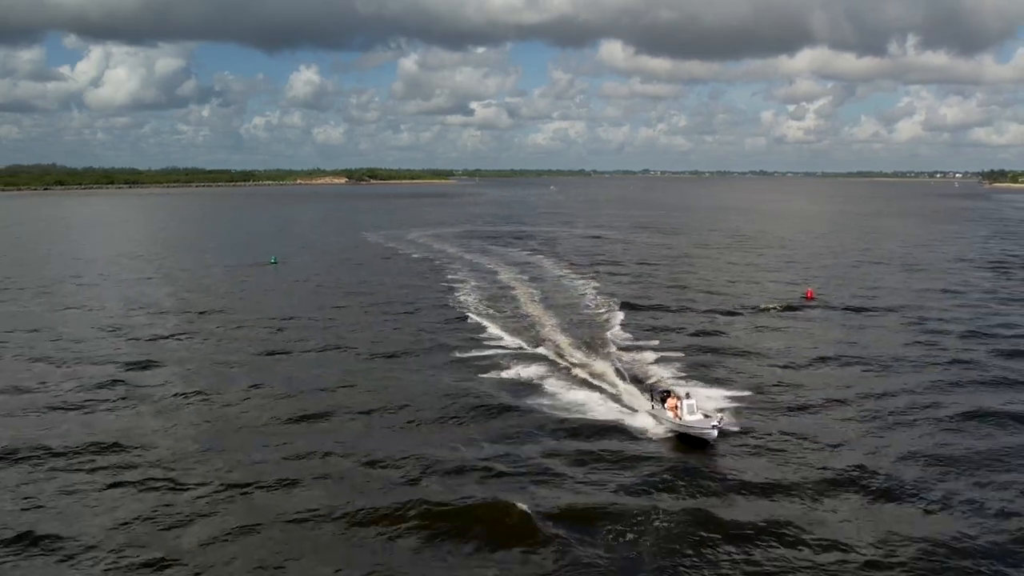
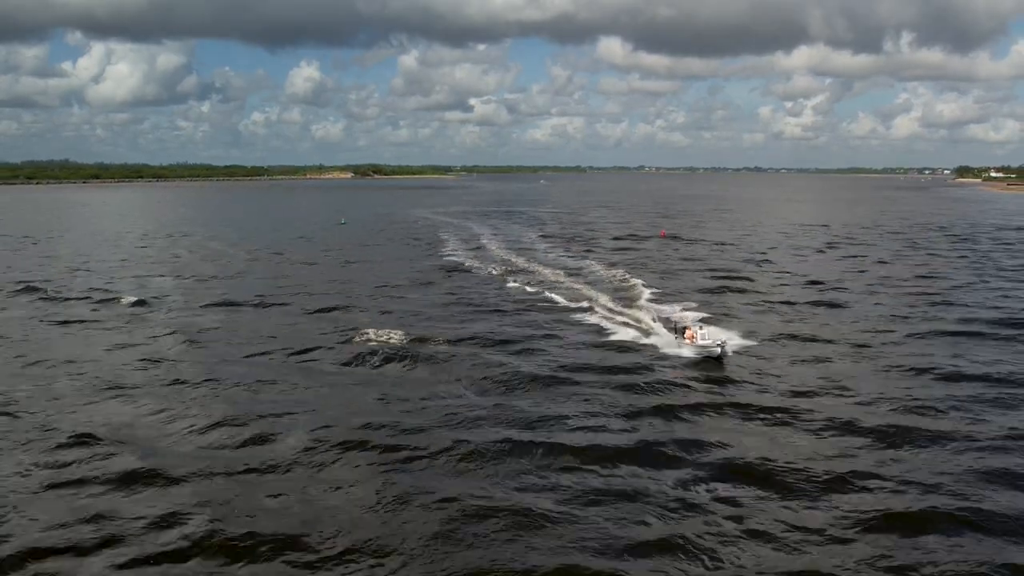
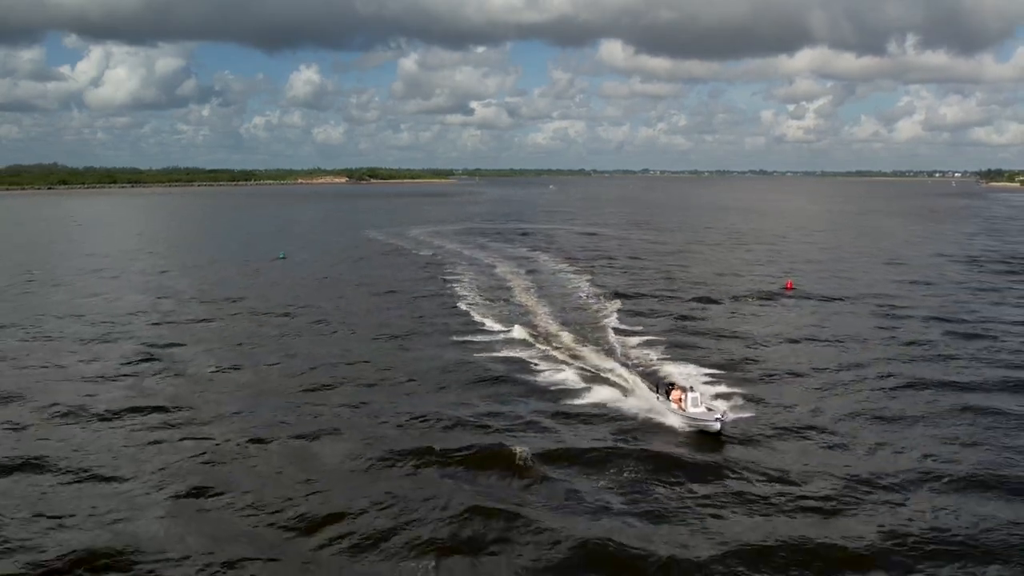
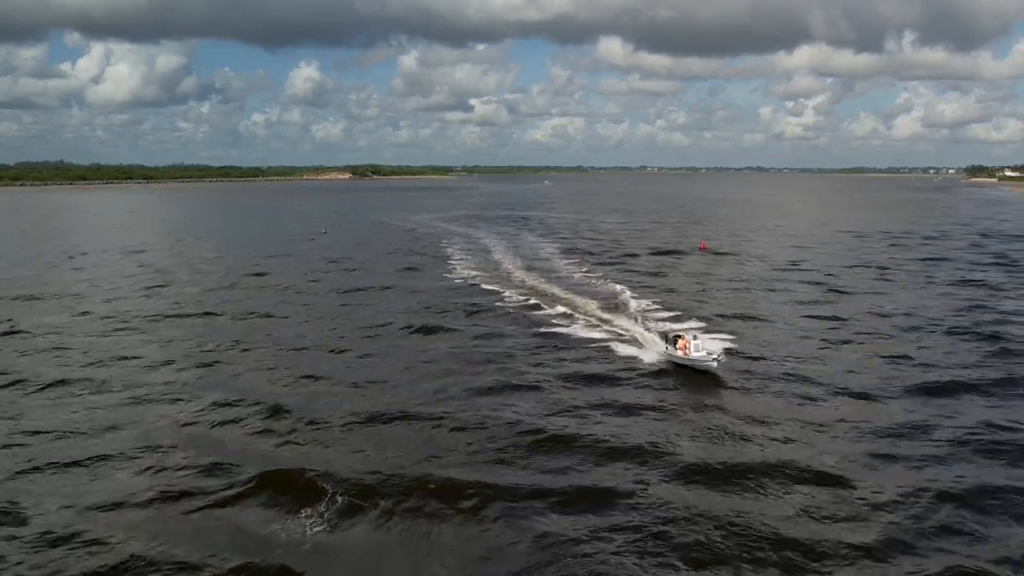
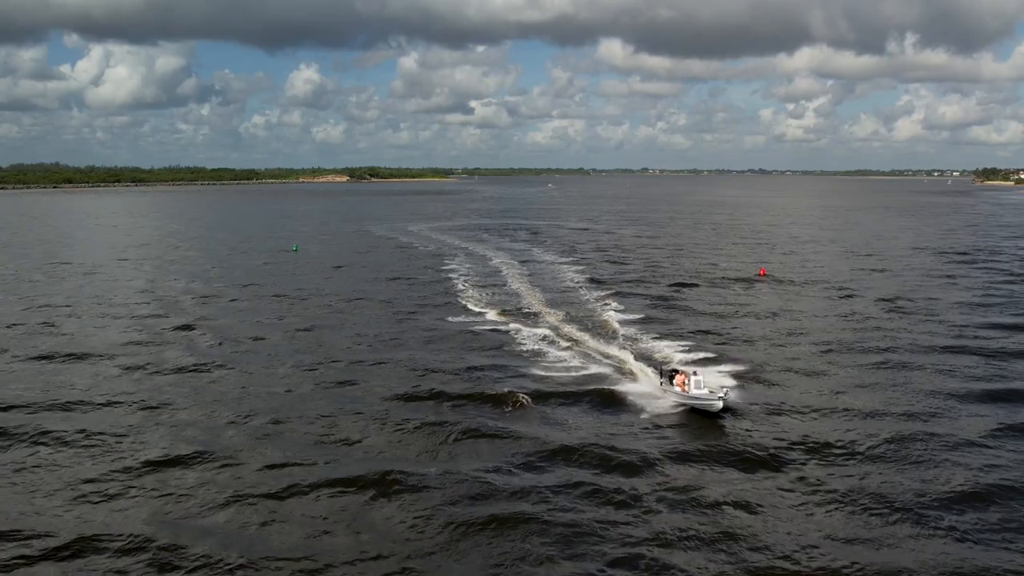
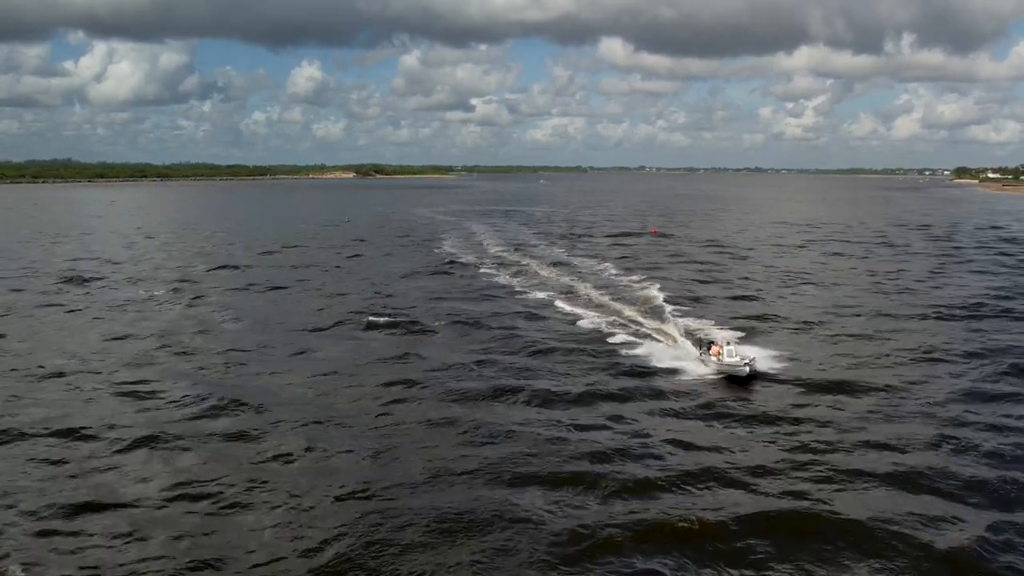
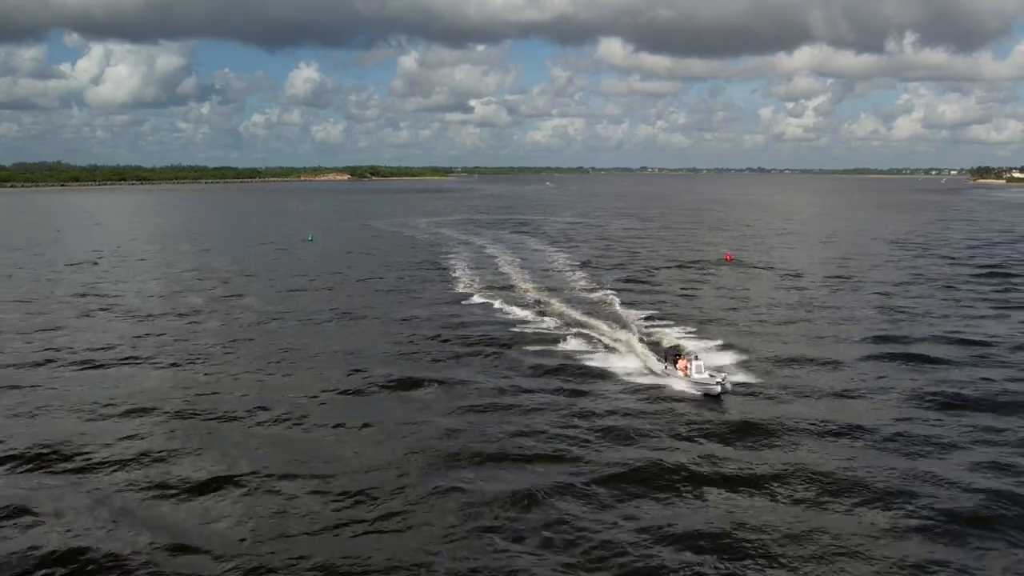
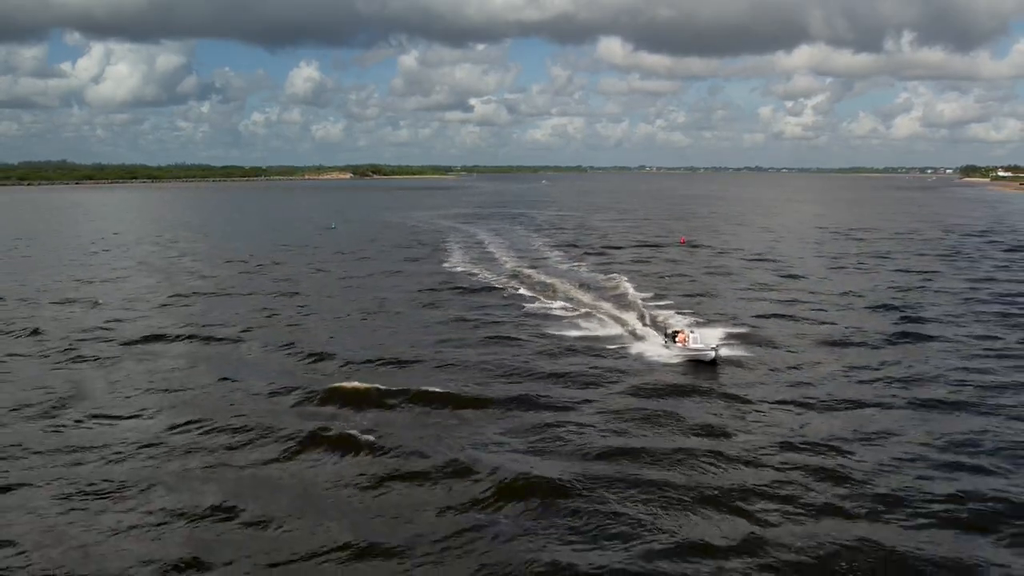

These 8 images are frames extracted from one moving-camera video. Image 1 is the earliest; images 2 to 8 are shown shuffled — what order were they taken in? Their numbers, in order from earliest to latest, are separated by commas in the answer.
3, 5, 7, 4, 8, 2, 6
